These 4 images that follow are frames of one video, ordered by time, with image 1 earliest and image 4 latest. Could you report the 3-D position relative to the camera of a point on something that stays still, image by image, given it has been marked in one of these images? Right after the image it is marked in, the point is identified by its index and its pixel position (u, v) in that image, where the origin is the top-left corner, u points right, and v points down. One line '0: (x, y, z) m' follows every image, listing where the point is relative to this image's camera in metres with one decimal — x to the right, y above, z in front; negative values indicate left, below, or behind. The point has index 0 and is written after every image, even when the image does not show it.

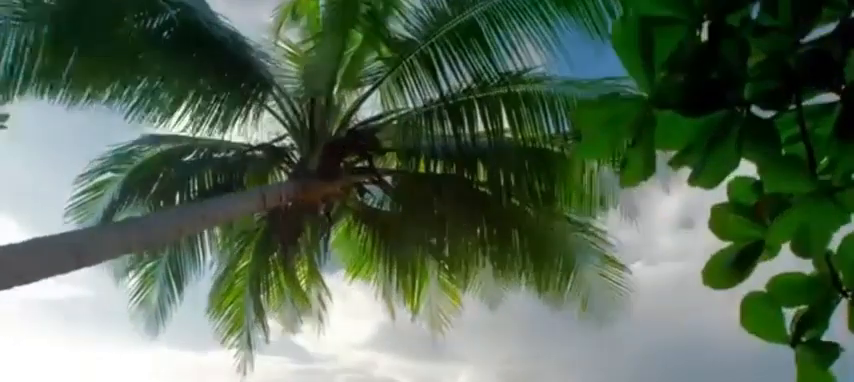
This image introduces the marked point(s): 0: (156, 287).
0: (-4.8, -1.7, +10.5) m
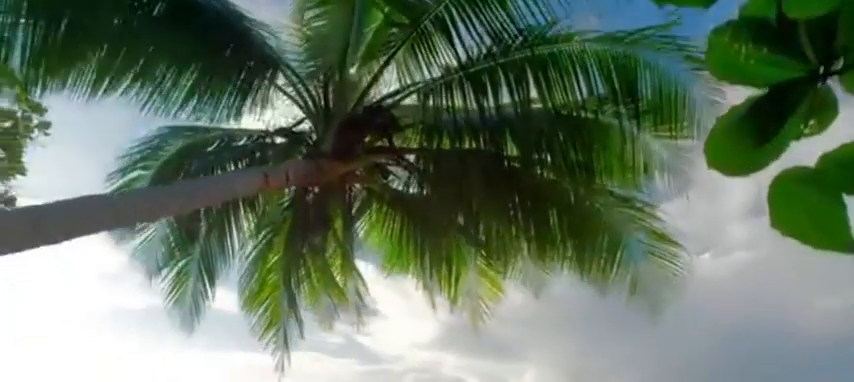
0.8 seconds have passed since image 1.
0: (-4.2, -1.6, +10.4) m
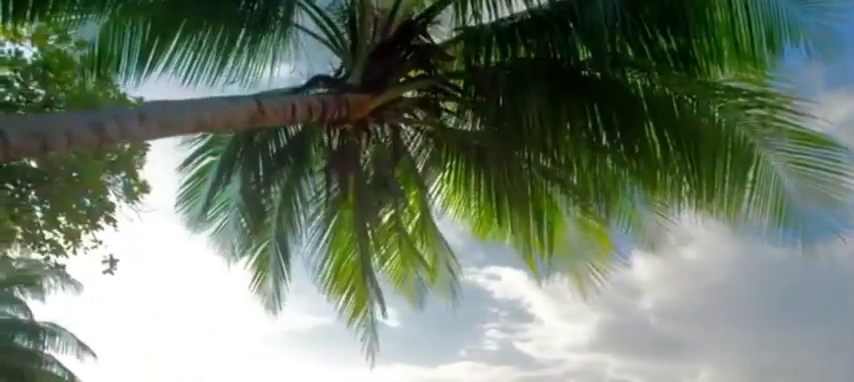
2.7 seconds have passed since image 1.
0: (-2.6, -1.3, +9.8) m
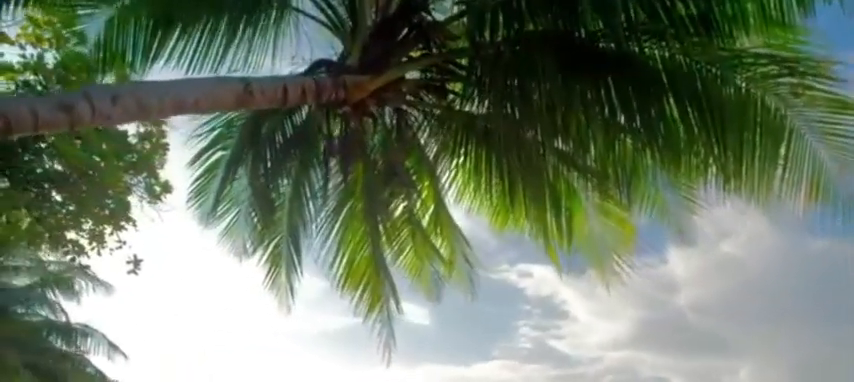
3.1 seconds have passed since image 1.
0: (-2.4, -1.2, +9.6) m
